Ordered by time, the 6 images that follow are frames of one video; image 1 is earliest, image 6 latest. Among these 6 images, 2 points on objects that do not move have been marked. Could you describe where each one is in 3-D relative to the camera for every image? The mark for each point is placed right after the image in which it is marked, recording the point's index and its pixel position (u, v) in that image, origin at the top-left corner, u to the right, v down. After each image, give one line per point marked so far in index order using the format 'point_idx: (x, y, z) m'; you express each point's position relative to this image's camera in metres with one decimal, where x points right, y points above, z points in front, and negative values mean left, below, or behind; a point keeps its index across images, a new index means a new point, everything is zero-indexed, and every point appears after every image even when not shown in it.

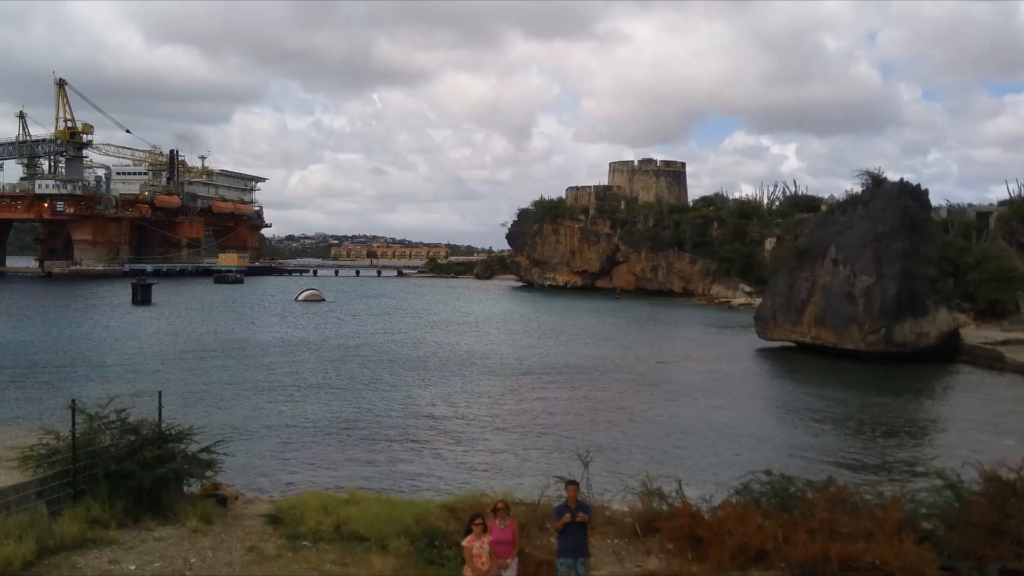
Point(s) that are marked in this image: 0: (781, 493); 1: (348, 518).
0: (+2.3, -1.7, +8.1) m
1: (-1.4, -1.9, +7.9) m
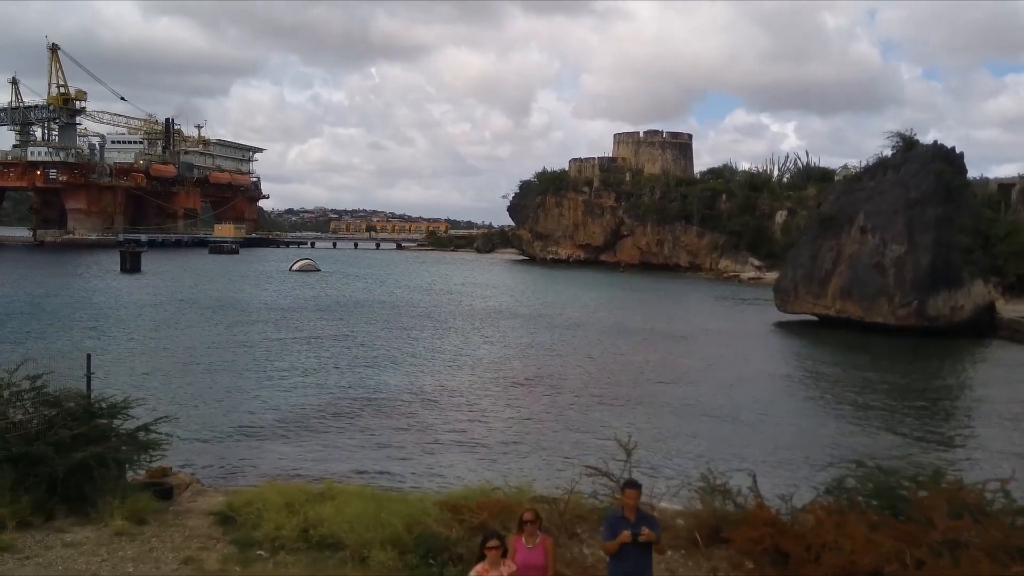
0: (+2.5, -1.3, +6.3) m
1: (-1.2, -1.5, +6.0) m
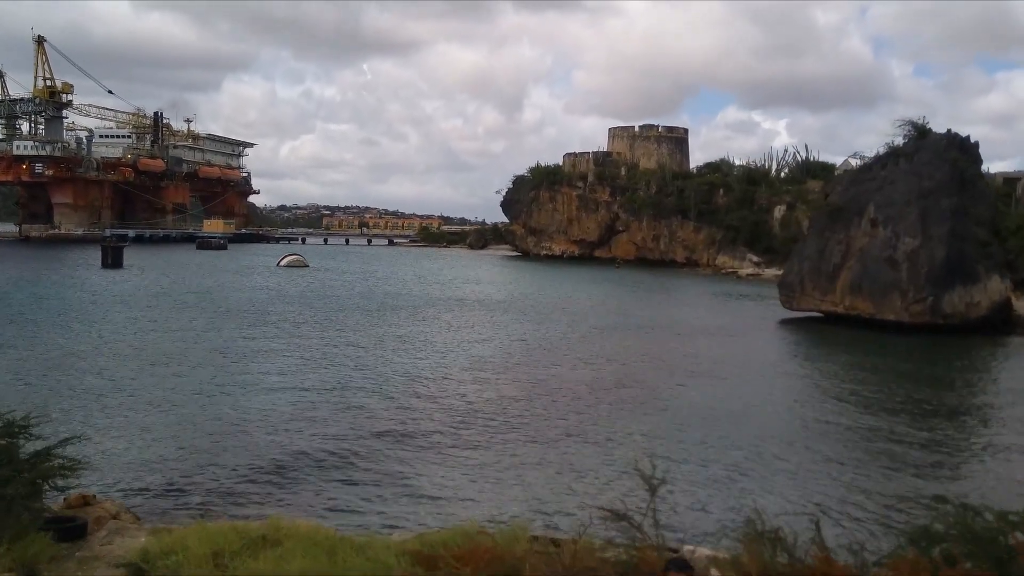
0: (+2.4, -1.3, +4.9) m
1: (-1.3, -1.4, +4.7) m
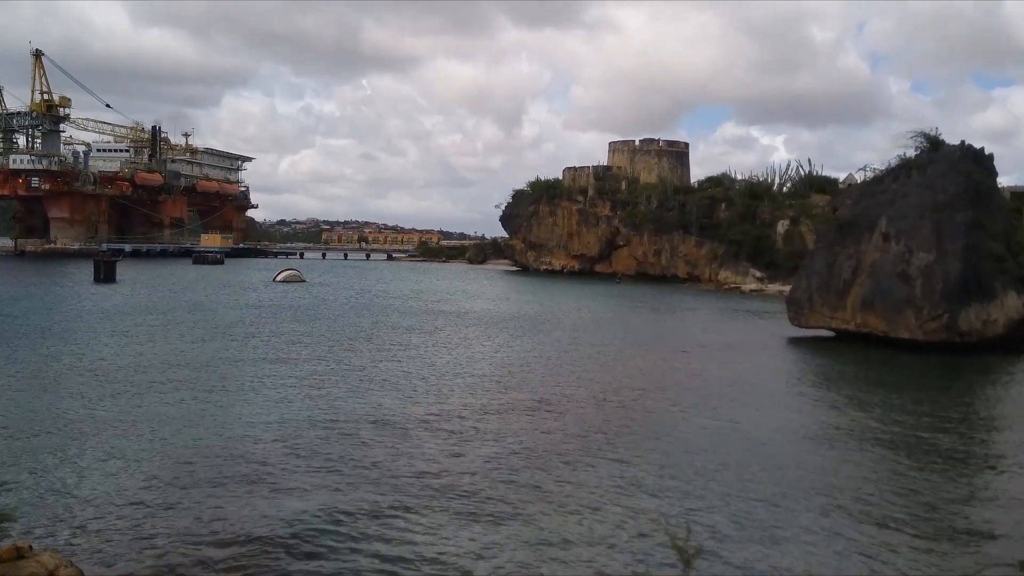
0: (+2.4, -1.4, +4.0) m
1: (-1.3, -1.5, +3.8) m
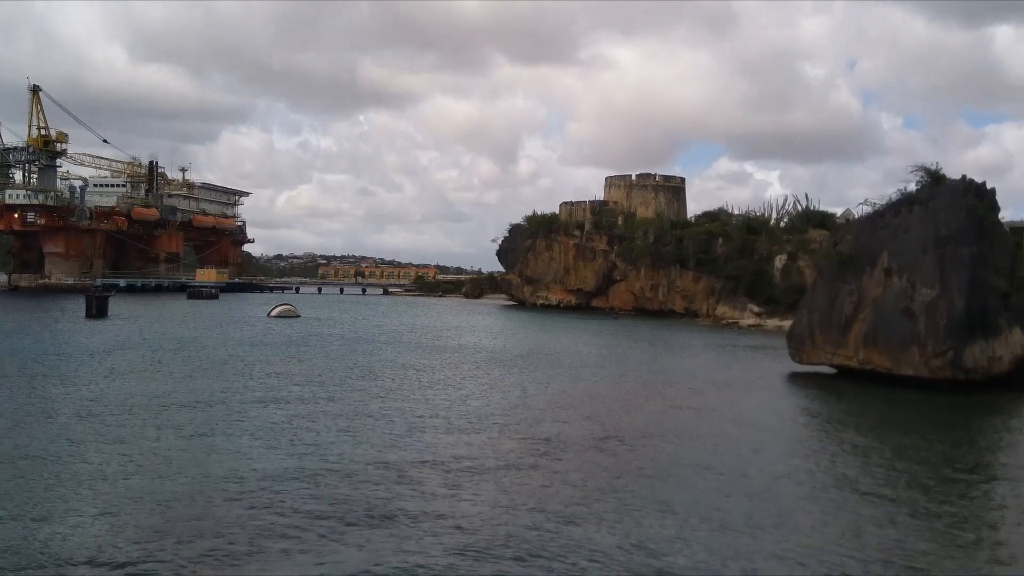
0: (+2.4, -1.5, +3.6) m
1: (-1.3, -1.7, +3.3) m
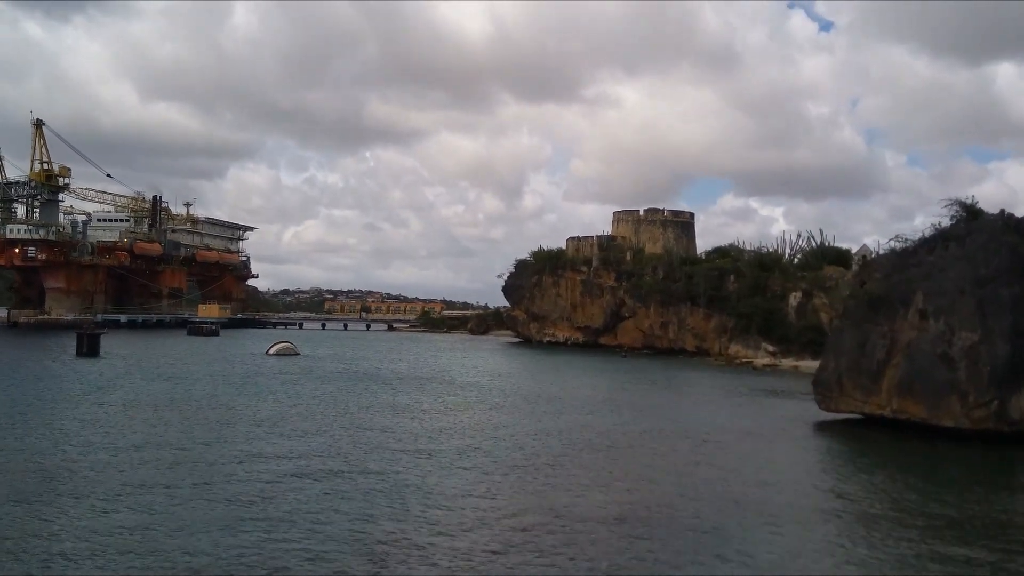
0: (+2.4, -1.8, +1.8) m
1: (-1.3, -1.9, +1.5) m
